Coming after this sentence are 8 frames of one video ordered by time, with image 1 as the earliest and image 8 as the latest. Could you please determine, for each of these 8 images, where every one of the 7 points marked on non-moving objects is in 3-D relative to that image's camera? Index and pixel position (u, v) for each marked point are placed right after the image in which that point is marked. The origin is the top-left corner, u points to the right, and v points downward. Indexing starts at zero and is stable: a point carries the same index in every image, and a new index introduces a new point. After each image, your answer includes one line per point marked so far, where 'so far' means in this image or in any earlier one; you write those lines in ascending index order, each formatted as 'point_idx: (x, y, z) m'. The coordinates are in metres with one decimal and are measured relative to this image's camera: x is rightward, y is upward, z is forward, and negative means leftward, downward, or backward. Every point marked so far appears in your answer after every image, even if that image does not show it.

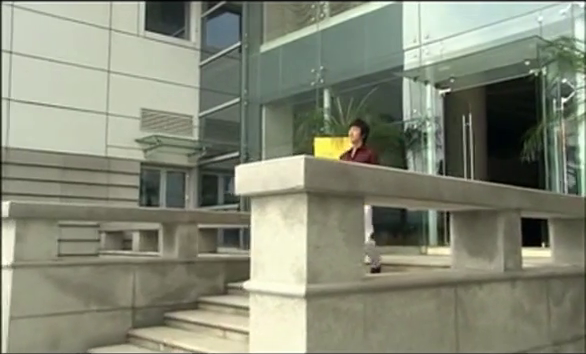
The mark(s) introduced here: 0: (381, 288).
0: (+0.5, -0.6, +2.9) m
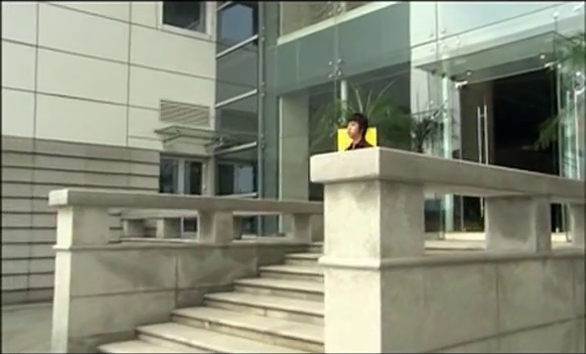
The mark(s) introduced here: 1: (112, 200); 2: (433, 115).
0: (+0.9, -0.5, +3.3) m
1: (-2.0, -0.3, +6.2) m
2: (+2.7, +1.2, +10.4) m
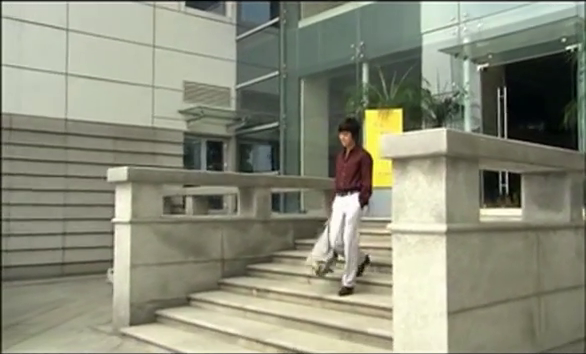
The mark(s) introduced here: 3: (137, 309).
0: (+1.4, -0.4, +3.8) m
1: (-1.5, 0.0, +6.7) m
2: (+3.2, +1.6, +10.8) m
3: (-1.8, -1.6, +6.5) m
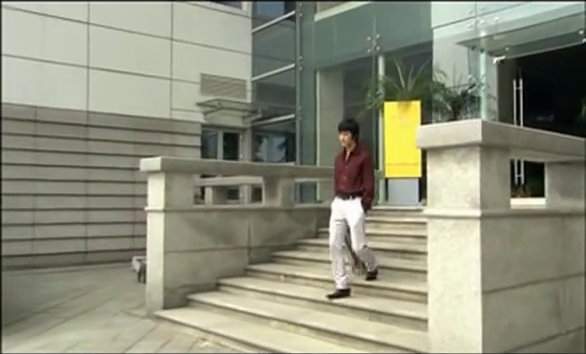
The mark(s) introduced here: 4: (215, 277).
0: (+1.7, -0.3, +4.0) m
1: (-1.2, +0.1, +6.9) m
2: (+3.5, +1.8, +11.0) m
3: (-1.5, -1.4, +6.8) m
4: (-1.0, -1.3, +7.2) m
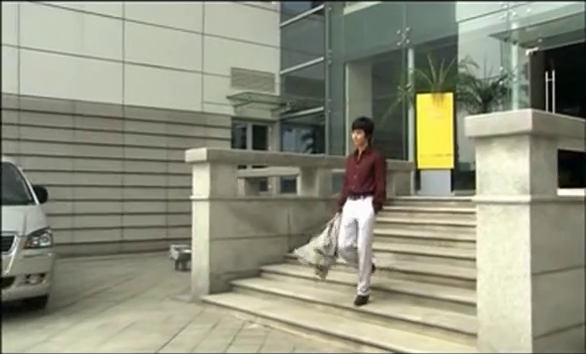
0: (+2.1, -0.2, +4.2) m
1: (-0.7, +0.3, +7.2) m
2: (+4.2, +2.0, +11.1) m
3: (-1.0, -1.3, +7.1) m
4: (-0.5, -1.2, +7.4) m
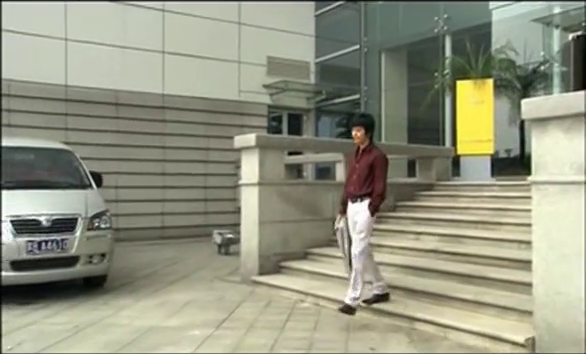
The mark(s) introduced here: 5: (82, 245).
0: (+2.6, 0.0, +4.3) m
1: (-0.1, +0.5, +7.4) m
2: (+5.0, +2.2, +11.0) m
3: (-0.4, -1.1, +7.3) m
4: (+0.1, -1.0, +7.7) m
5: (-2.4, -0.8, +6.4) m
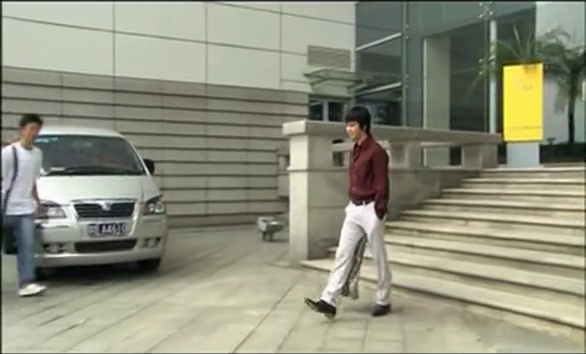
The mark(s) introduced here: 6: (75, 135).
0: (+3.0, +0.1, +4.2) m
1: (+0.6, +0.6, +7.5) m
2: (+5.8, +2.5, +10.8) m
3: (+0.3, -0.9, +7.4) m
4: (+0.8, -0.8, +7.7) m
5: (-1.8, -0.6, +6.6) m
6: (-3.0, +0.6, +7.5) m
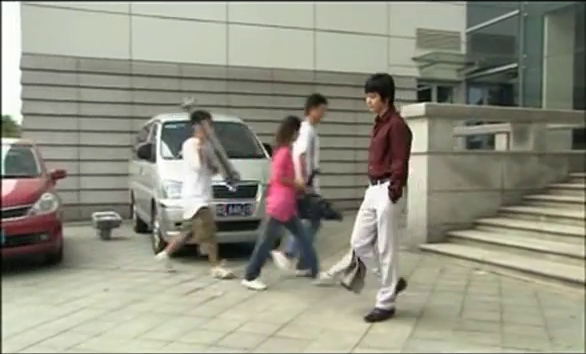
0: (+4.0, +0.3, +3.6) m
1: (+2.2, +0.9, +7.3) m
2: (+7.9, +2.8, +9.6) m
3: (+1.8, -0.7, +7.3) m
4: (+2.4, -0.5, +7.5) m
5: (-0.4, -0.4, +6.8) m
6: (-1.3, +0.8, +7.9) m
